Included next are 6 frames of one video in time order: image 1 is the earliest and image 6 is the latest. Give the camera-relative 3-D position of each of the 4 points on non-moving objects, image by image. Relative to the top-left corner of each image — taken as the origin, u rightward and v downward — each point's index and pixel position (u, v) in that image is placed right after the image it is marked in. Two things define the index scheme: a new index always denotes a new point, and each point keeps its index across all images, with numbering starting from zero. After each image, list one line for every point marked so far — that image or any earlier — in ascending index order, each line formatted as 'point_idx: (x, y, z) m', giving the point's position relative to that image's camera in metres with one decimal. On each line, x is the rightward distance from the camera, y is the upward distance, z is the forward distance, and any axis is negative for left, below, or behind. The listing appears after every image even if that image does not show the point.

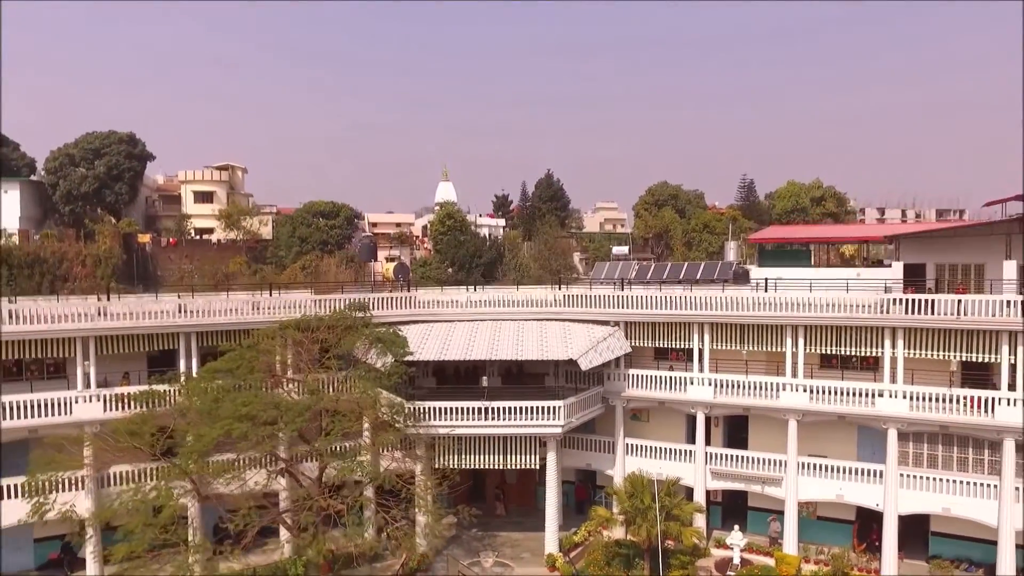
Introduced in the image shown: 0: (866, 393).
0: (+6.8, -2.0, +14.6) m
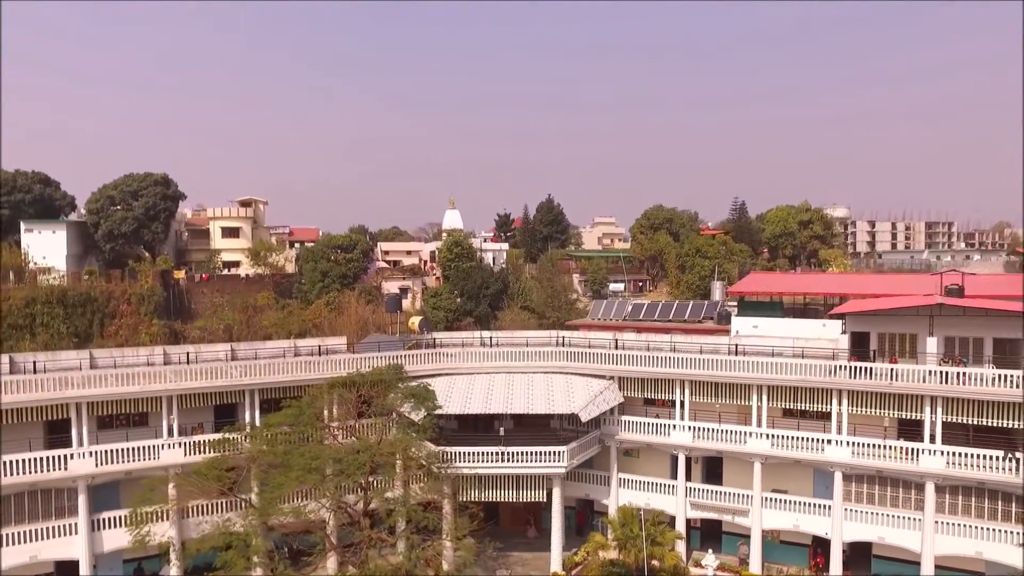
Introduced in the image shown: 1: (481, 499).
0: (+7.0, -3.5, +17.7) m
1: (-0.8, -5.3, +19.3) m
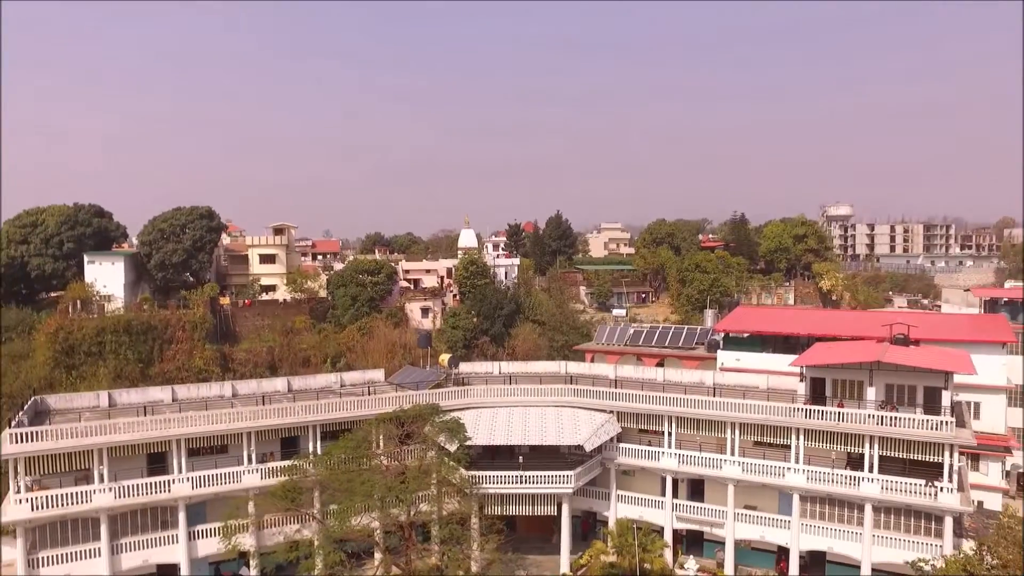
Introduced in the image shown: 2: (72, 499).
0: (+7.5, -5.1, +21.6) m
1: (-0.3, -6.8, +23.3) m
2: (-11.5, -5.5, +20.0) m
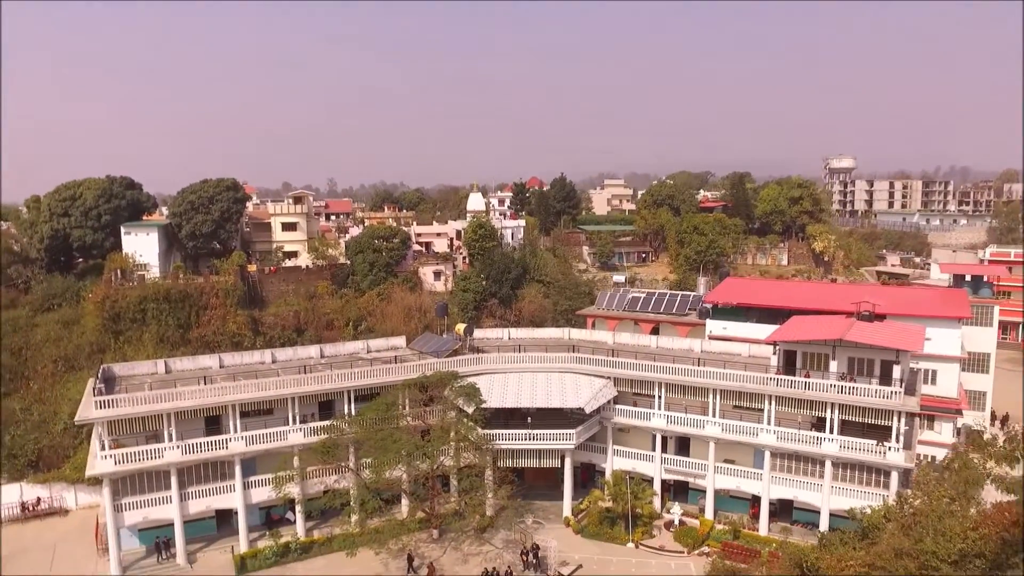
0: (+7.8, -4.6, +24.9) m
1: (+0.1, -6.2, +26.7) m
2: (-11.1, -5.1, +23.4) m
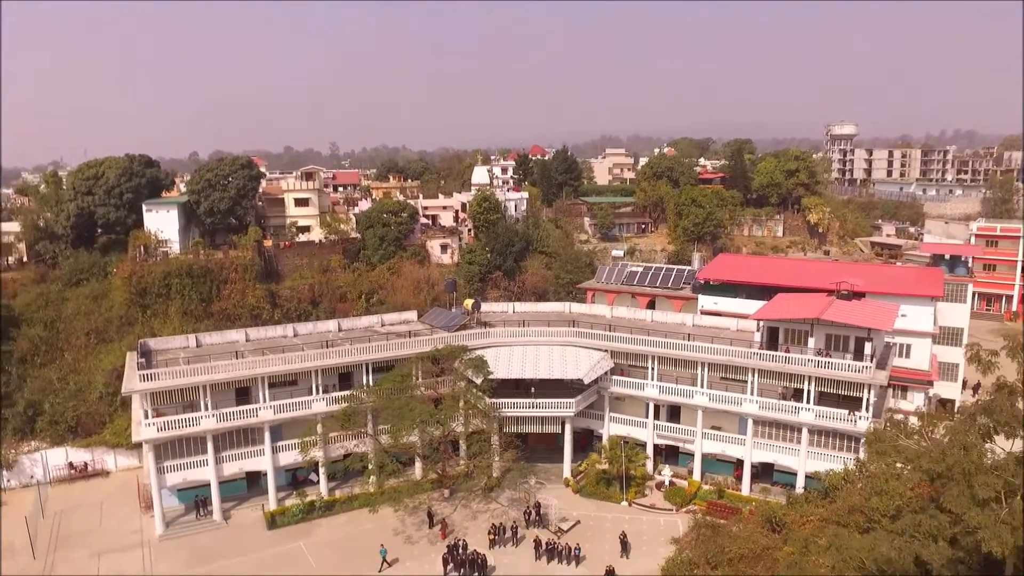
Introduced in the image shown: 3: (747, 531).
0: (+8.0, -3.9, +27.2) m
1: (+0.2, -5.4, +29.1) m
2: (-11.0, -4.5, +25.8) m
3: (+6.1, -6.3, +20.0) m
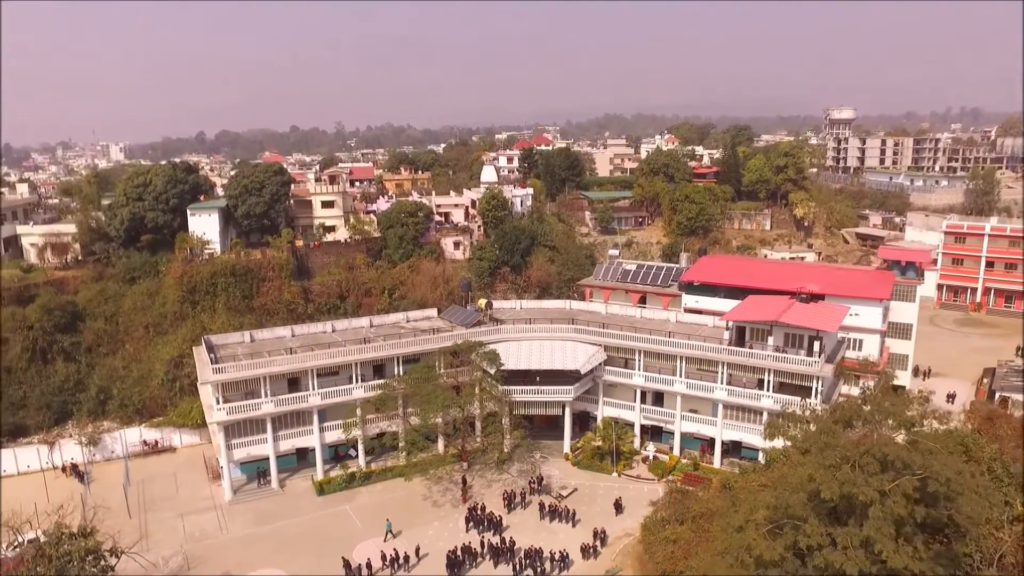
0: (+8.4, -4.2, +32.3) m
1: (+0.6, -5.6, +34.4) m
2: (-10.6, -4.8, +31.0) m
3: (+6.4, -6.8, +25.2) m
